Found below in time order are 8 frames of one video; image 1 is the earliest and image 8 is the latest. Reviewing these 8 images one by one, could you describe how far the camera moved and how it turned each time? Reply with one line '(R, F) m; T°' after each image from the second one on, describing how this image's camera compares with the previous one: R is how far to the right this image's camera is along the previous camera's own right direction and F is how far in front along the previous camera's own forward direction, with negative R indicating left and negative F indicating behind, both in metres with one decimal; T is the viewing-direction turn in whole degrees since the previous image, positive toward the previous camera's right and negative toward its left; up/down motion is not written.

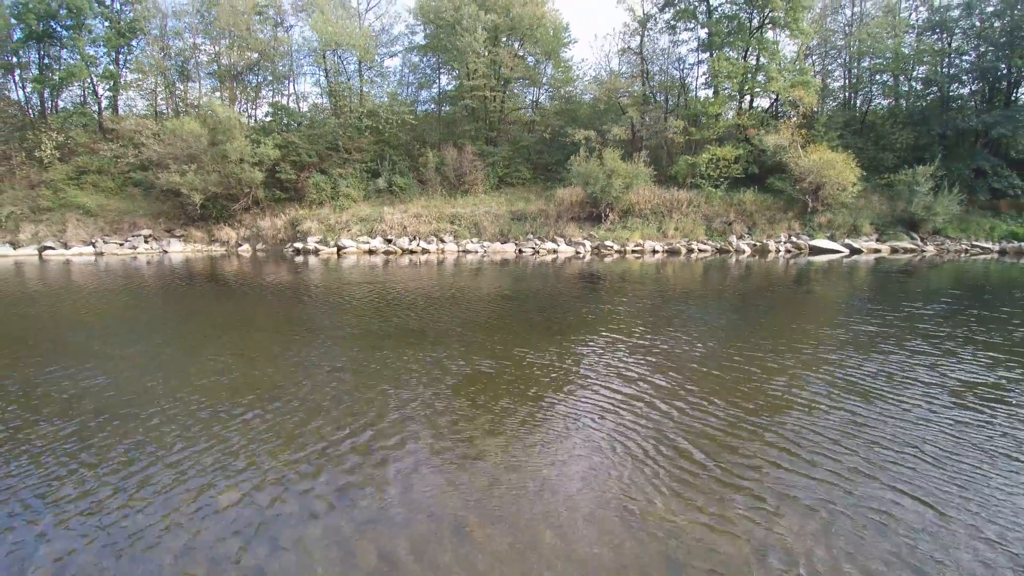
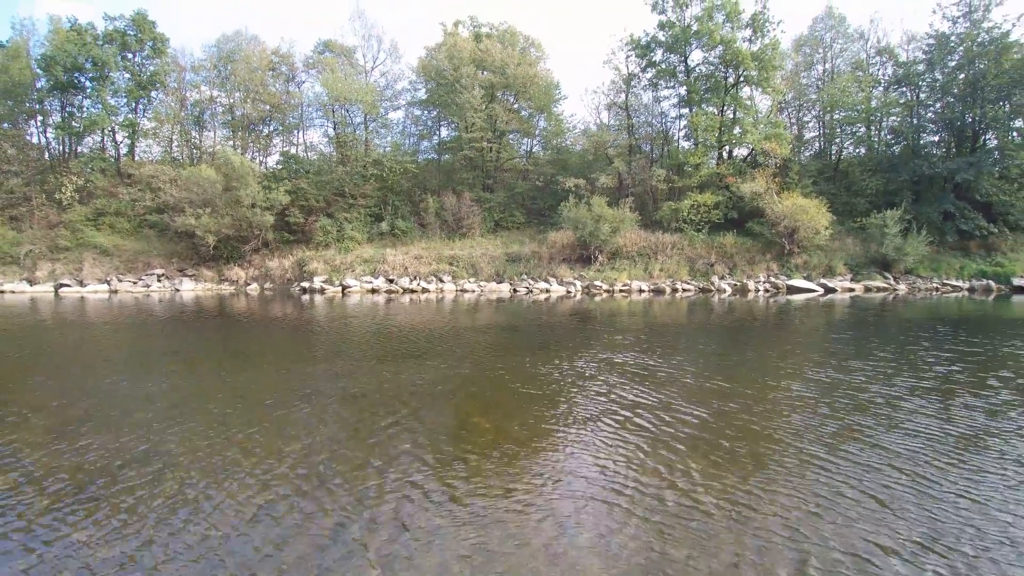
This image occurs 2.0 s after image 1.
(+0.1, -1.9) m; 0°
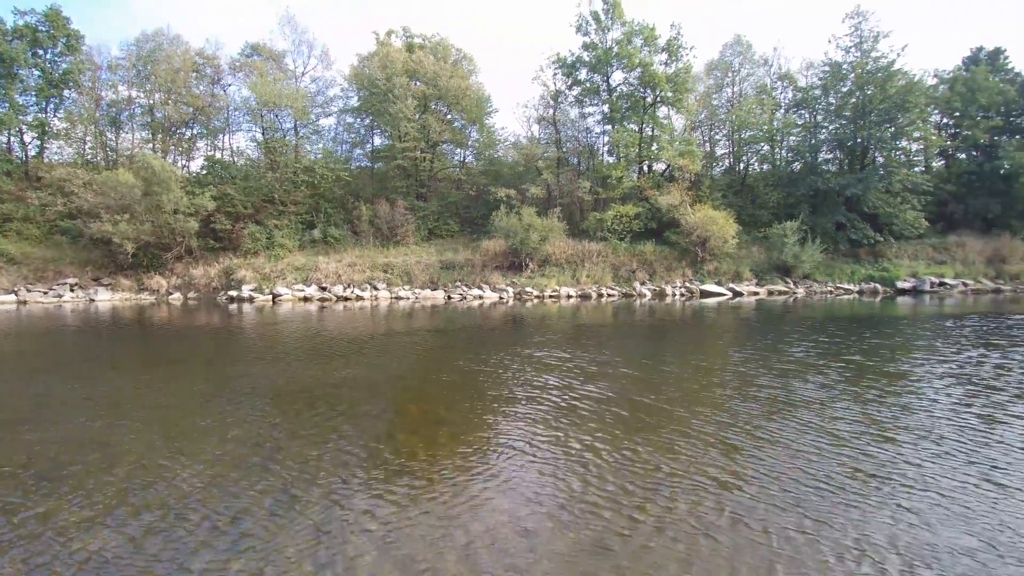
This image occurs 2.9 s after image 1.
(+0.2, -1.2) m; +7°
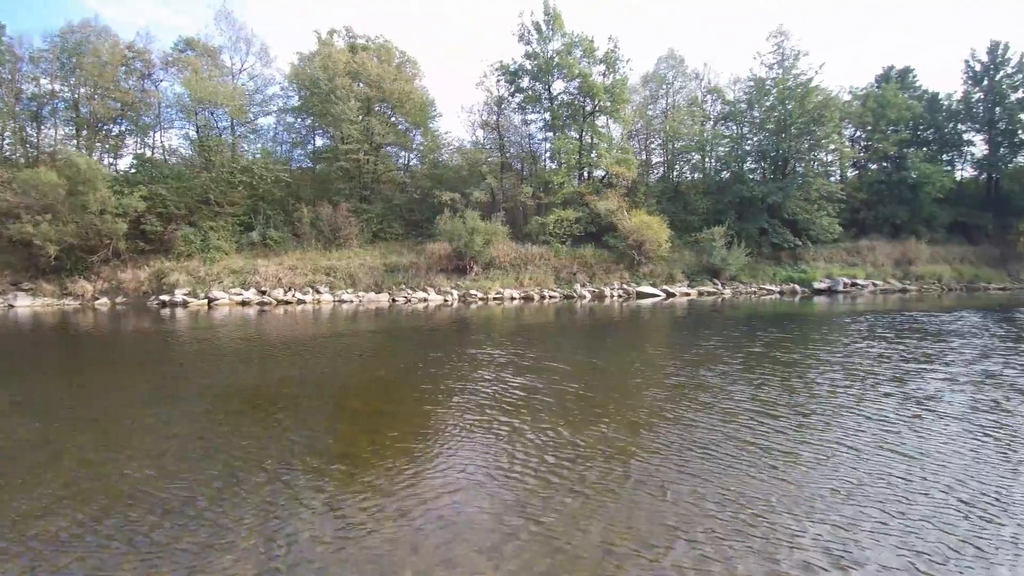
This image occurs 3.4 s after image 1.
(0.0, -0.8) m; +6°
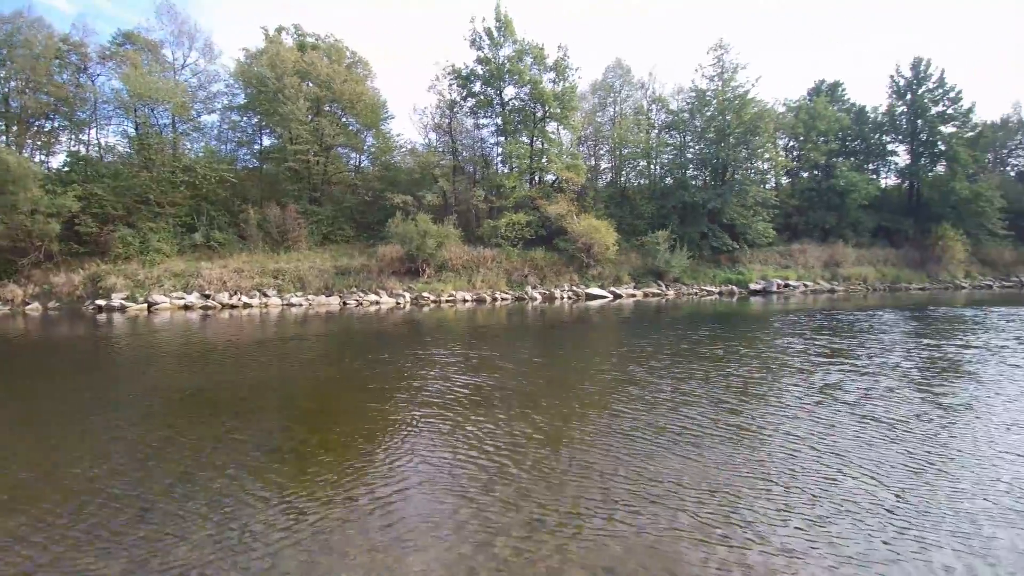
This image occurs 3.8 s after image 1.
(+0.2, -0.6) m; +5°
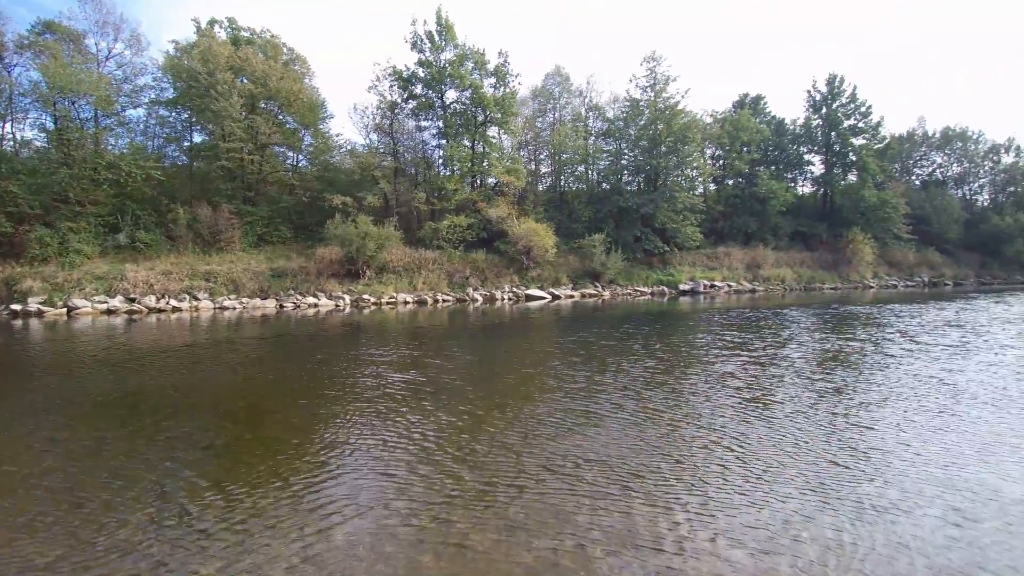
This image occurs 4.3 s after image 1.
(+0.3, -0.7) m; +6°
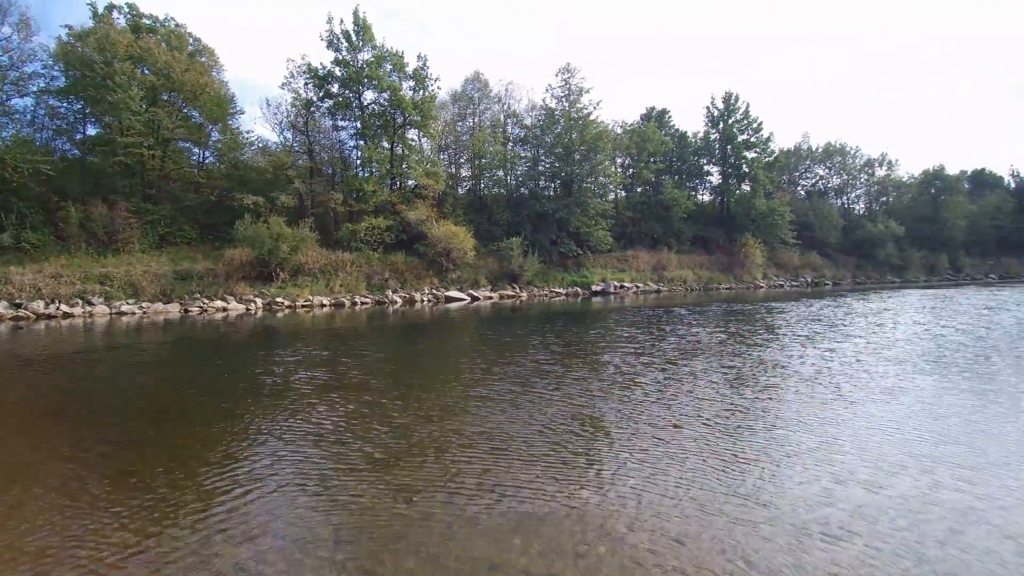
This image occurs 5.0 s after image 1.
(+0.3, -0.9) m; +8°
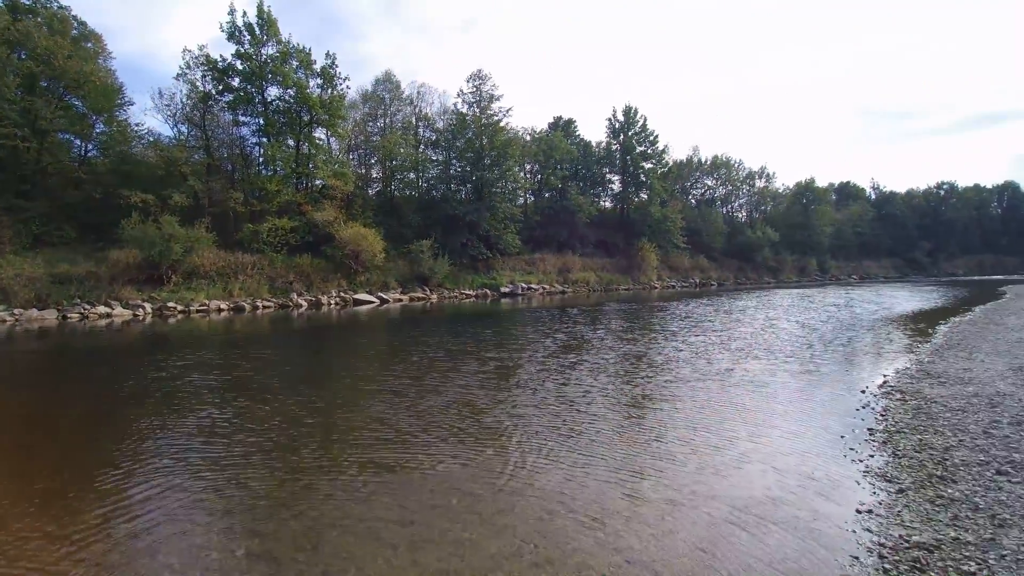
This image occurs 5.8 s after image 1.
(+0.4, -1.2) m; +9°
